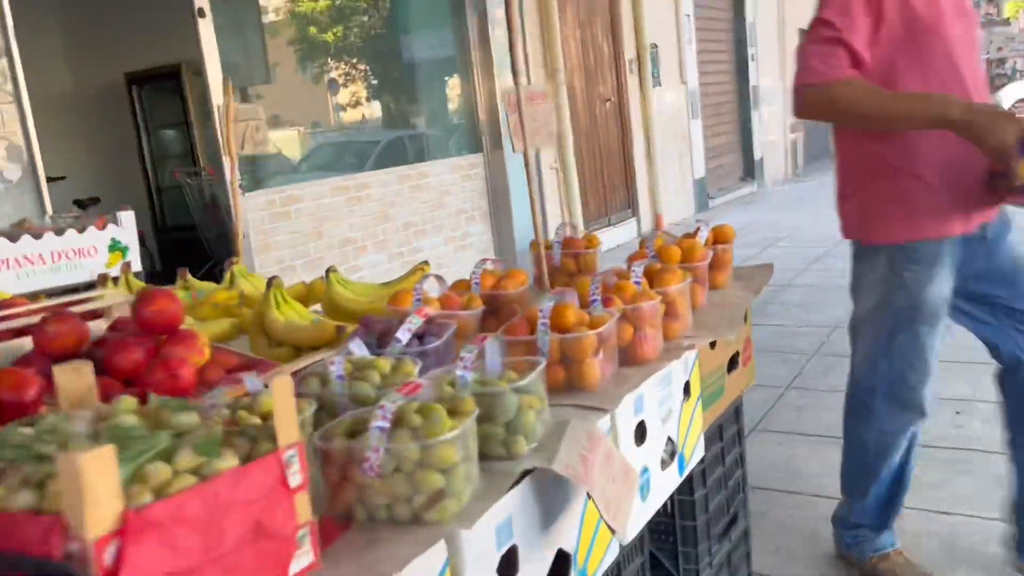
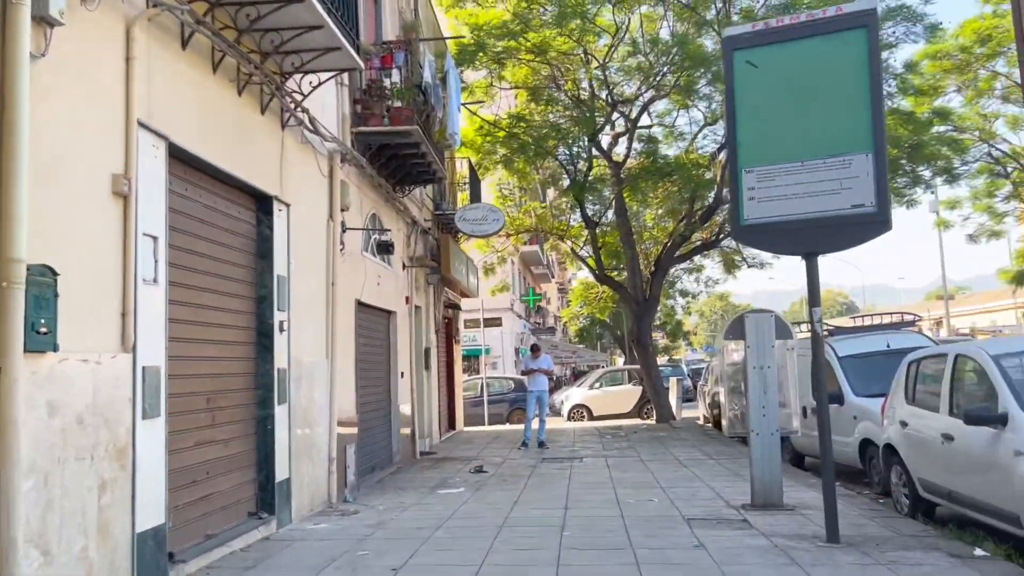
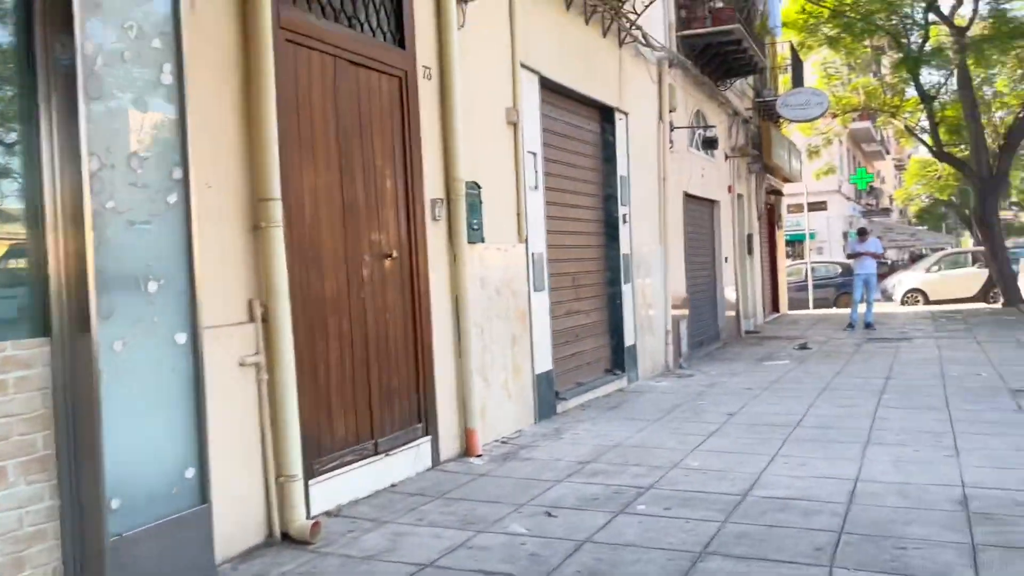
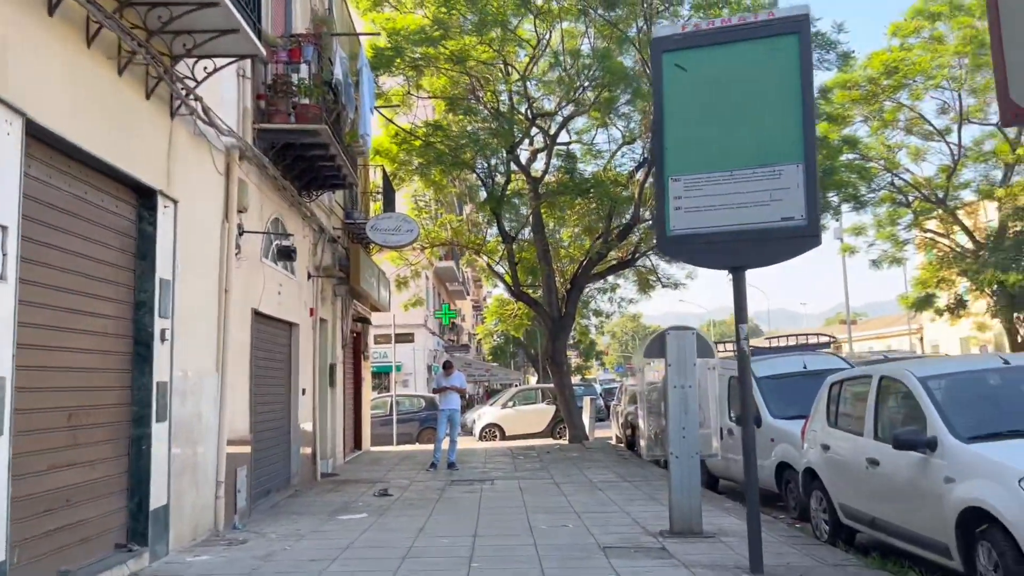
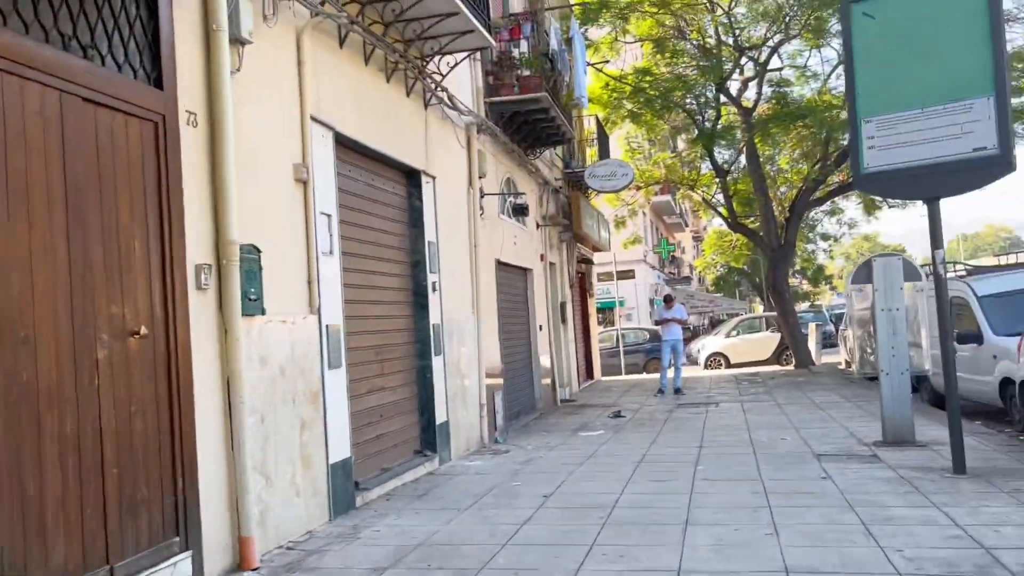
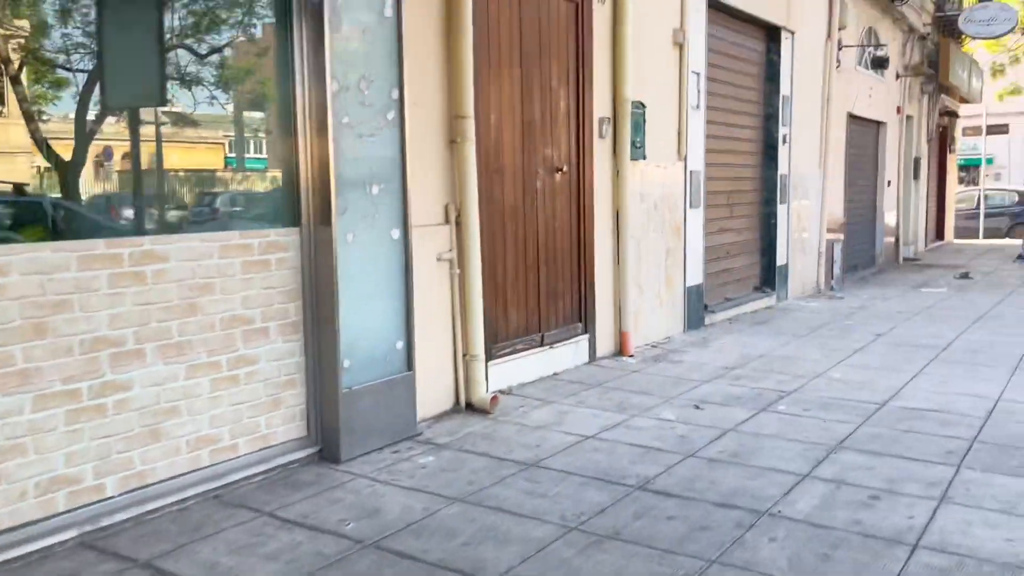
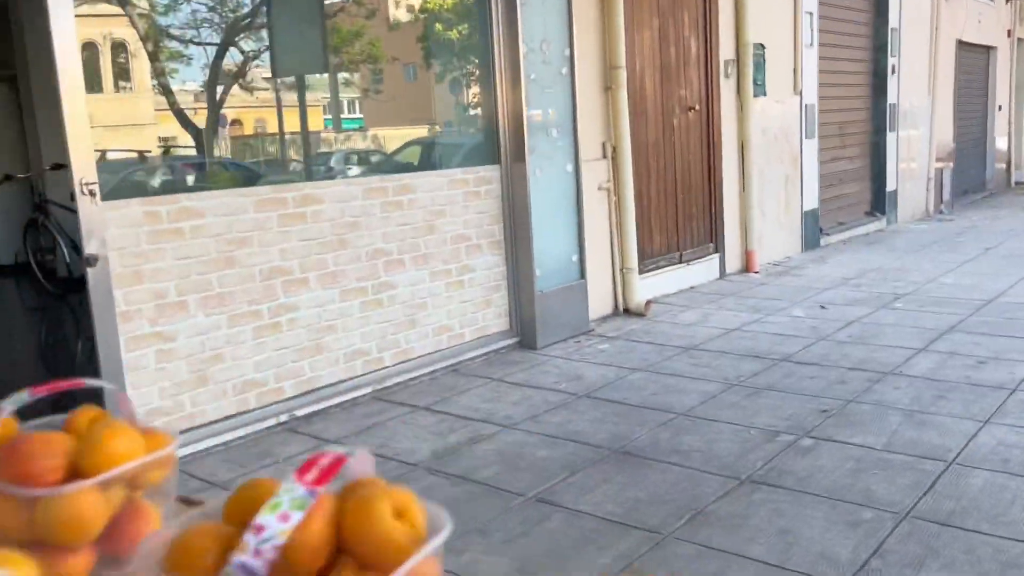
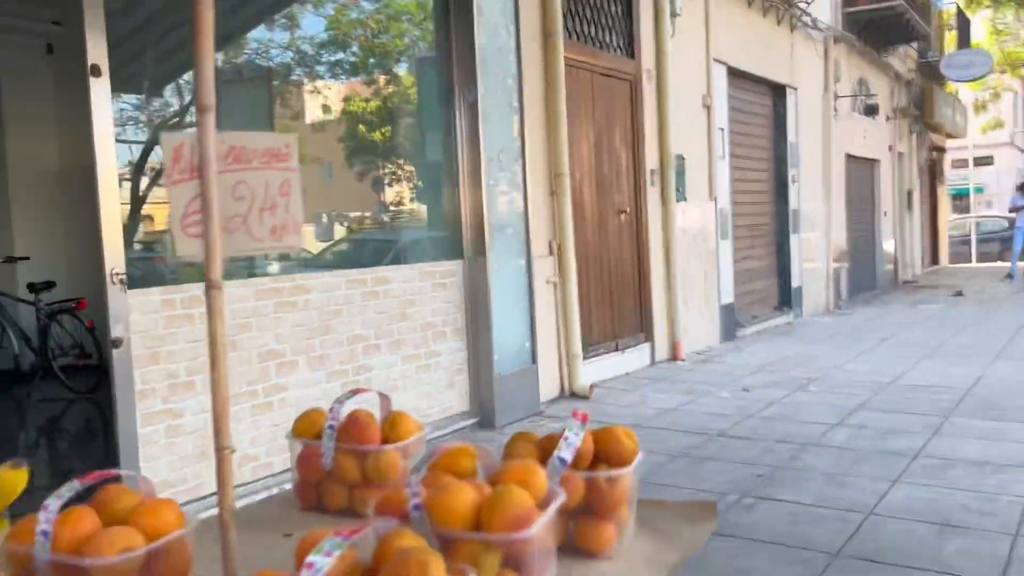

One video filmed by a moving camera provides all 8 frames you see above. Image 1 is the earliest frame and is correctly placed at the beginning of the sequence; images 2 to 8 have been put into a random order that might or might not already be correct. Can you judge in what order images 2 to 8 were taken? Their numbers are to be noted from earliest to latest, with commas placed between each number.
8, 7, 6, 3, 5, 2, 4
